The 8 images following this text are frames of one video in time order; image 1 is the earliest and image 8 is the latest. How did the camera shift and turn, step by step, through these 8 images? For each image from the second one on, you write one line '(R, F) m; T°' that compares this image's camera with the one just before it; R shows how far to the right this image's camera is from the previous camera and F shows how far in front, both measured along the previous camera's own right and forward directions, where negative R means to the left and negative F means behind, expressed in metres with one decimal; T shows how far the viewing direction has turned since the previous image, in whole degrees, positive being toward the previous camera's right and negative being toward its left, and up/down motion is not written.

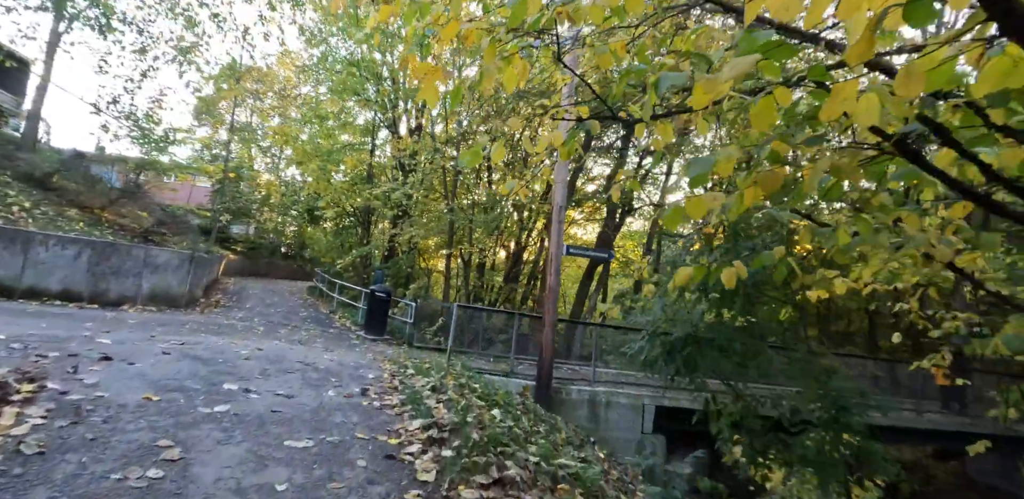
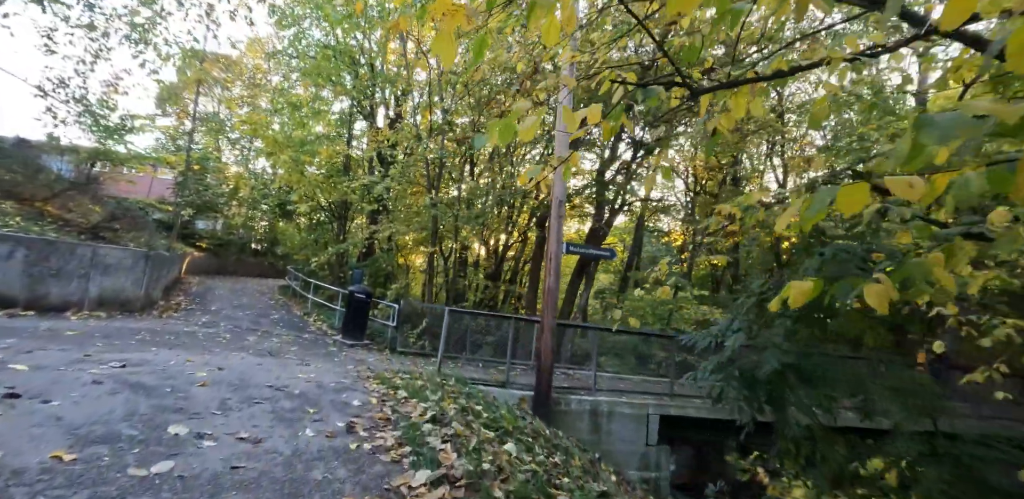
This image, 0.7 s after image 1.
(-0.3, +0.8) m; +2°
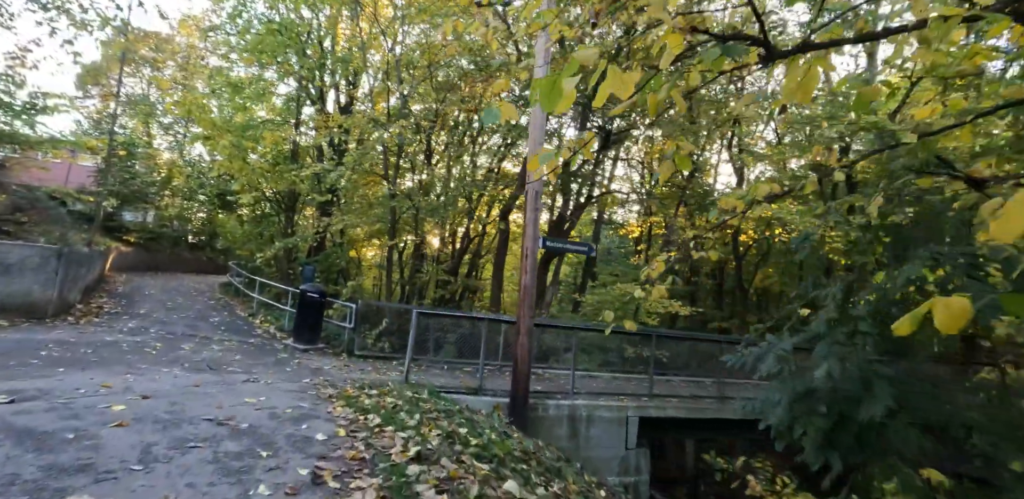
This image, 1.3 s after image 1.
(-0.3, +0.7) m; +5°
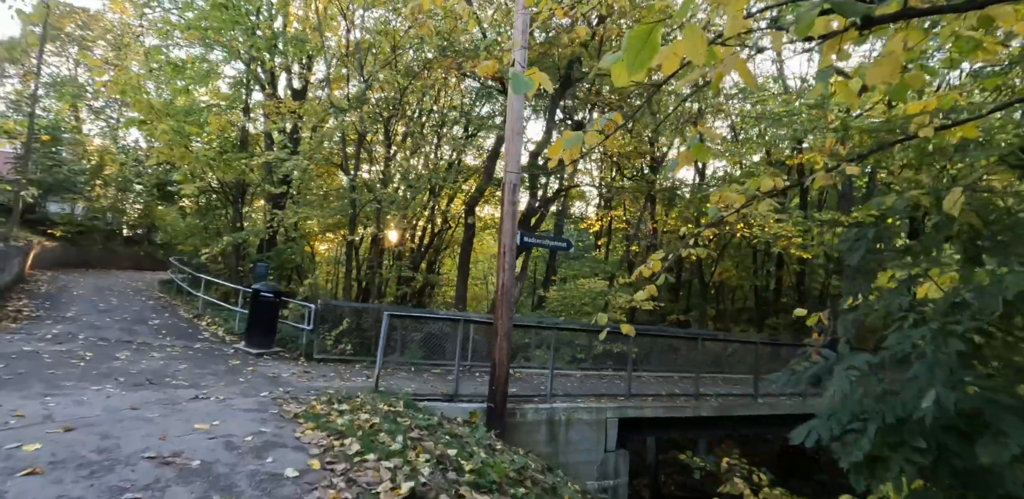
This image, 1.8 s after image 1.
(-0.3, +0.5) m; +5°
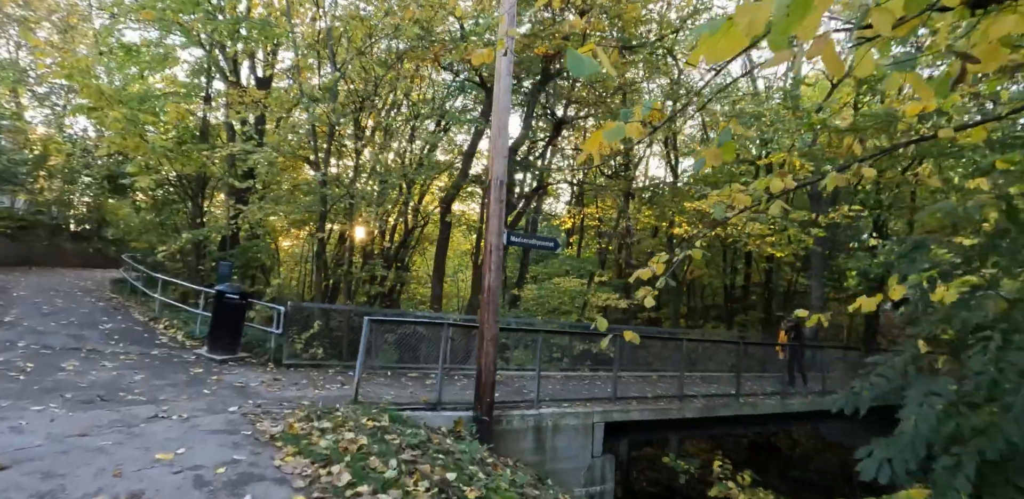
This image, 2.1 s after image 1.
(-0.2, +0.4) m; +3°
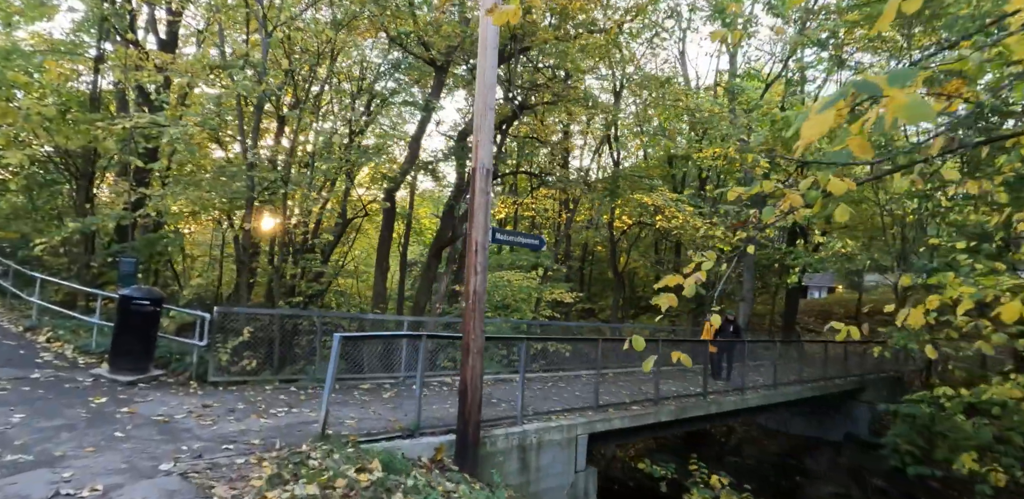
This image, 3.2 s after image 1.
(-0.7, +1.0) m; +9°
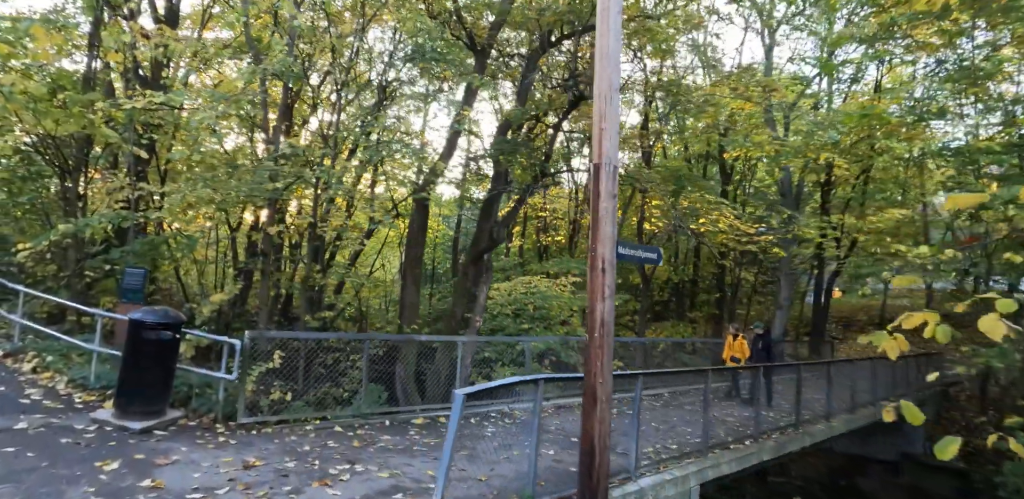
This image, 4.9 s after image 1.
(-1.1, +1.3) m; +1°
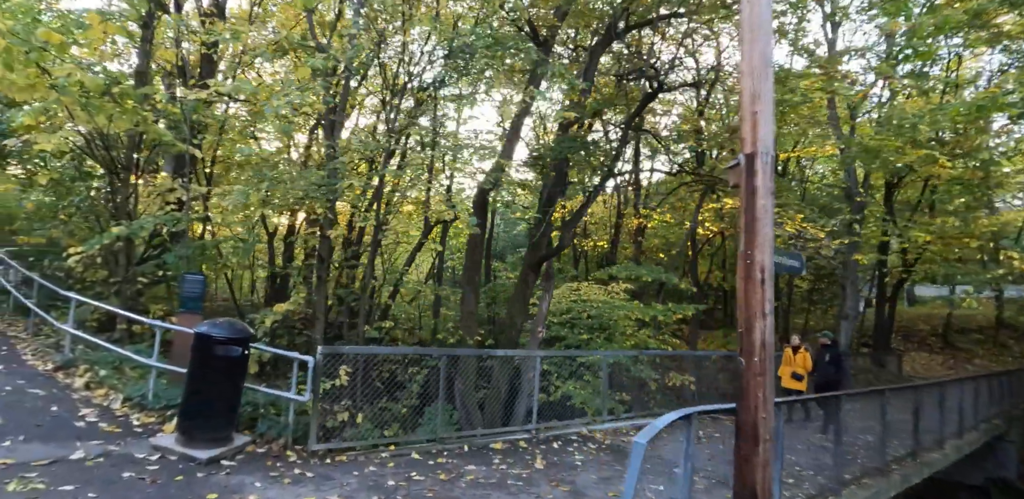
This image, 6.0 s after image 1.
(-0.7, +0.7) m; -2°
